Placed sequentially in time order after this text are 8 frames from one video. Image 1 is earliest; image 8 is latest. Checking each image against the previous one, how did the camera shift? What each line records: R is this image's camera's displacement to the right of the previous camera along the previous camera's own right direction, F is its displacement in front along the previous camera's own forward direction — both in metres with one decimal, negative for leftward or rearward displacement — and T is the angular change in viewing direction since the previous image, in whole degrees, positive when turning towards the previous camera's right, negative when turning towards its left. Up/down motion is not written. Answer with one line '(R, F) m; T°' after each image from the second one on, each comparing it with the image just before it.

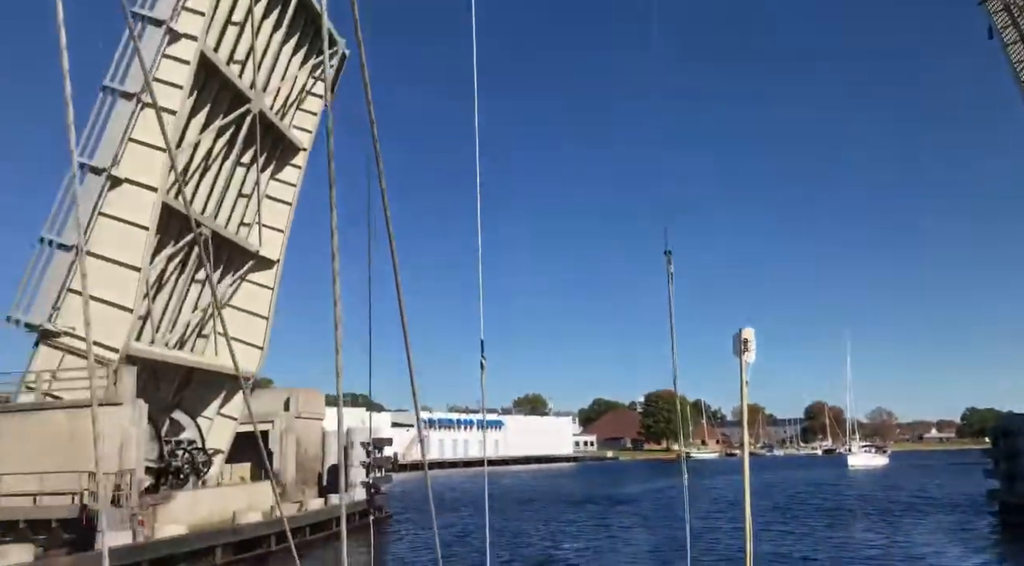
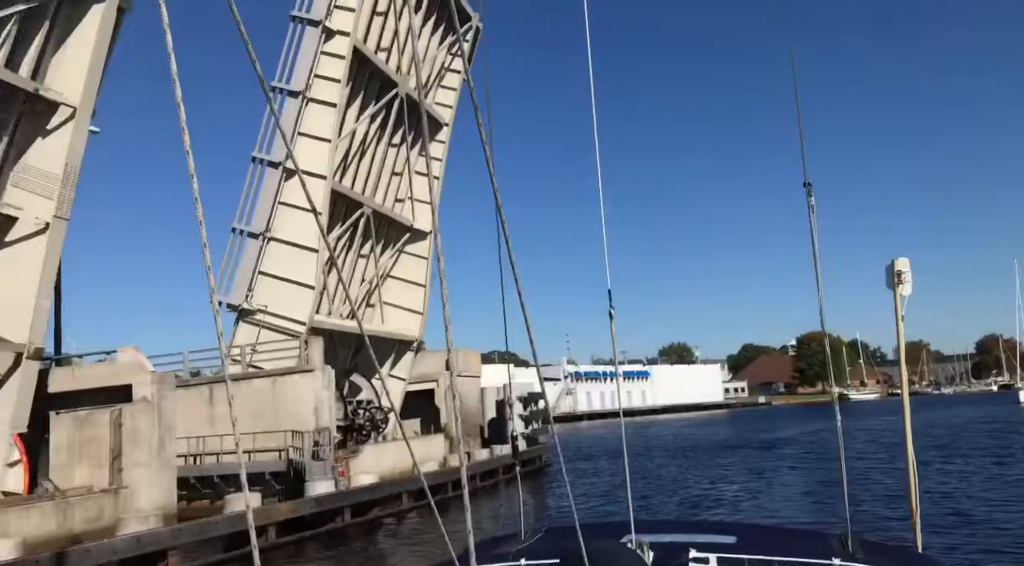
(-0.1, -1.6) m; -8°
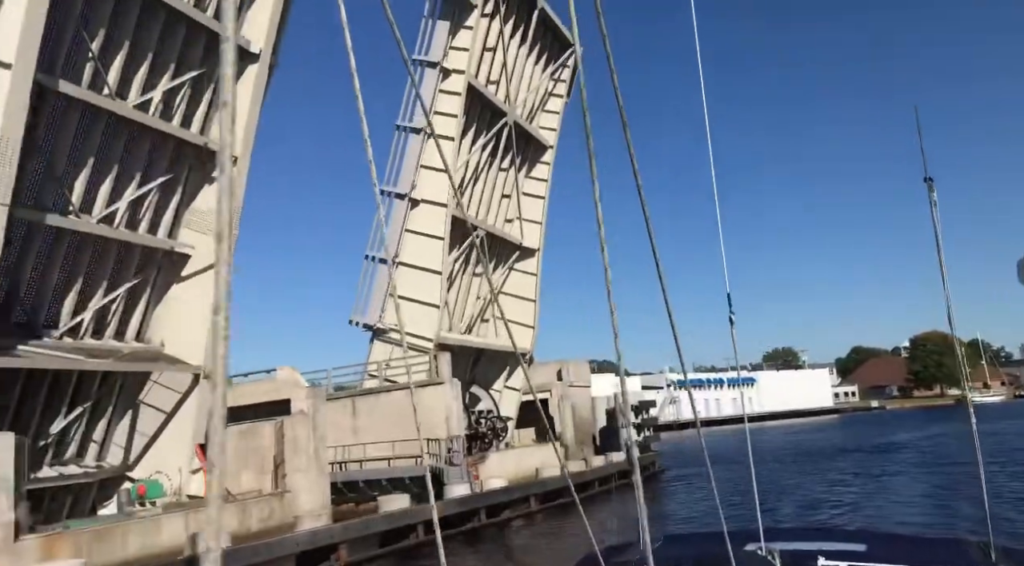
(-0.3, -1.7) m; -6°
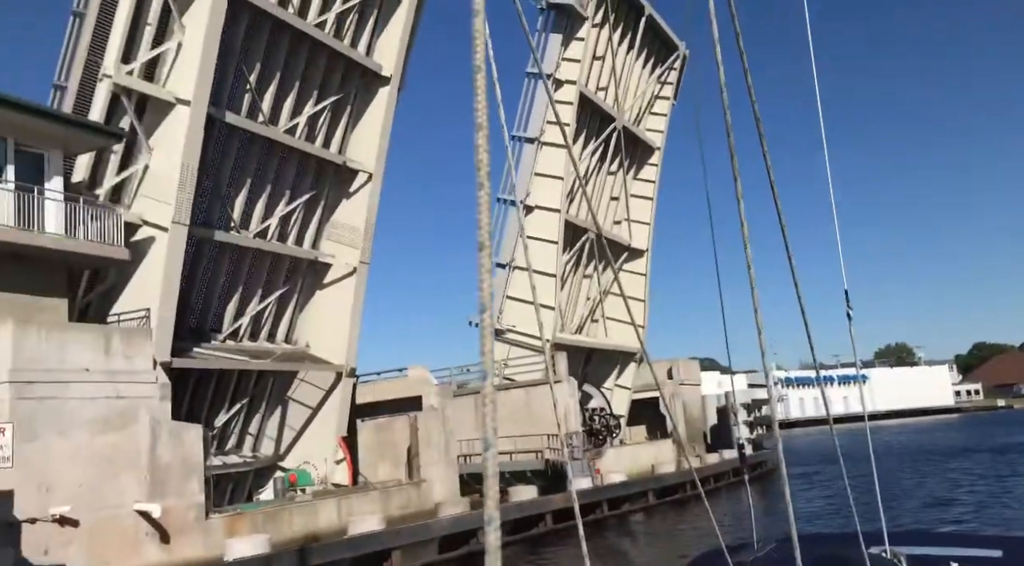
(-0.4, -1.3) m; -6°
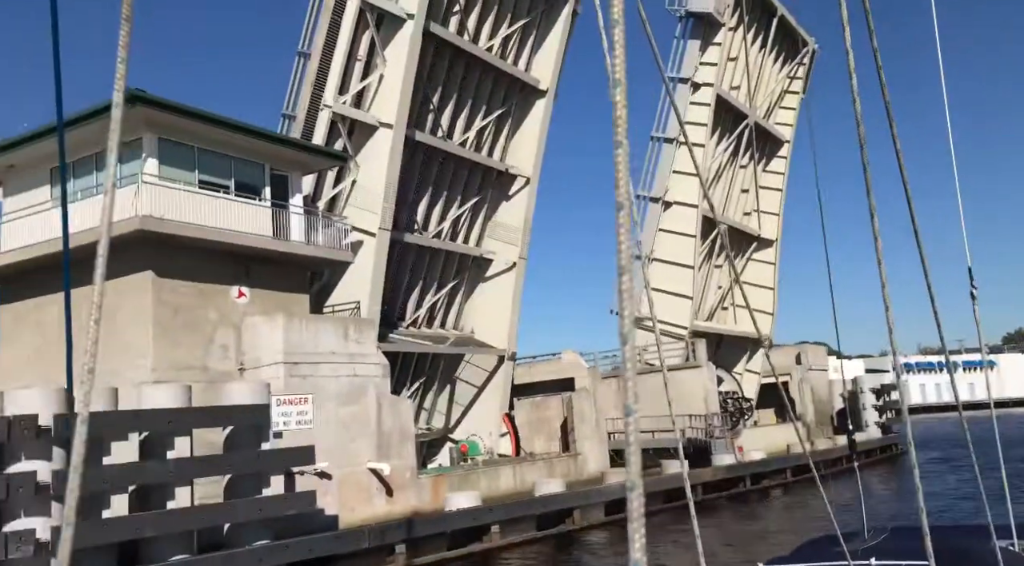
(-1.1, -2.5) m; -6°
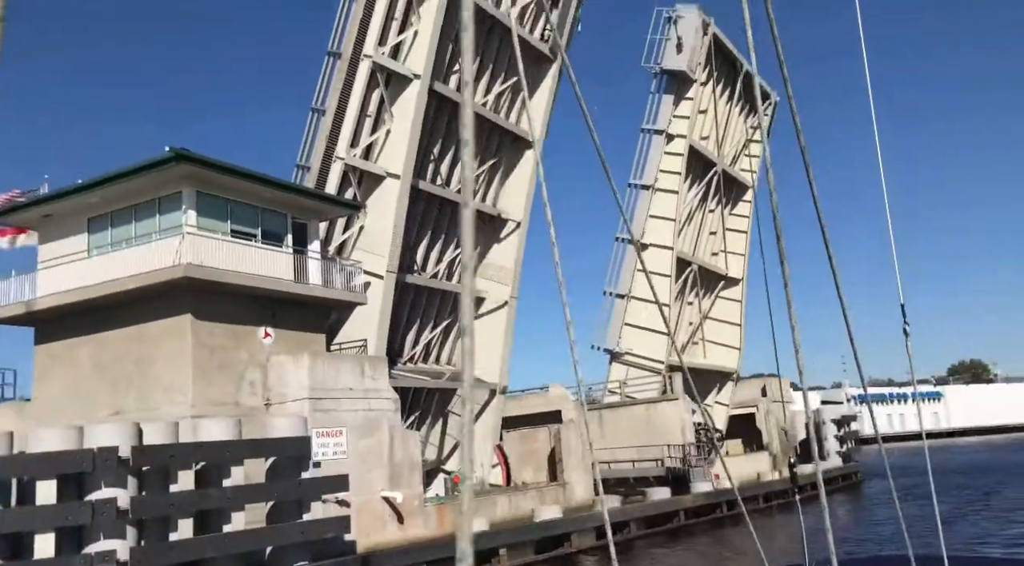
(-0.8, -1.4) m; +2°
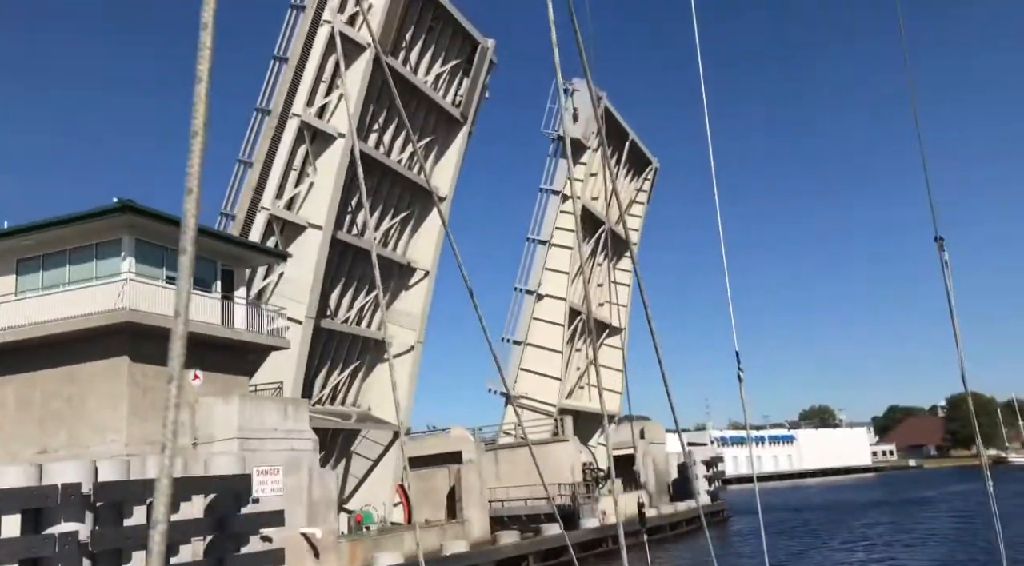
(-0.8, -1.4) m; +7°
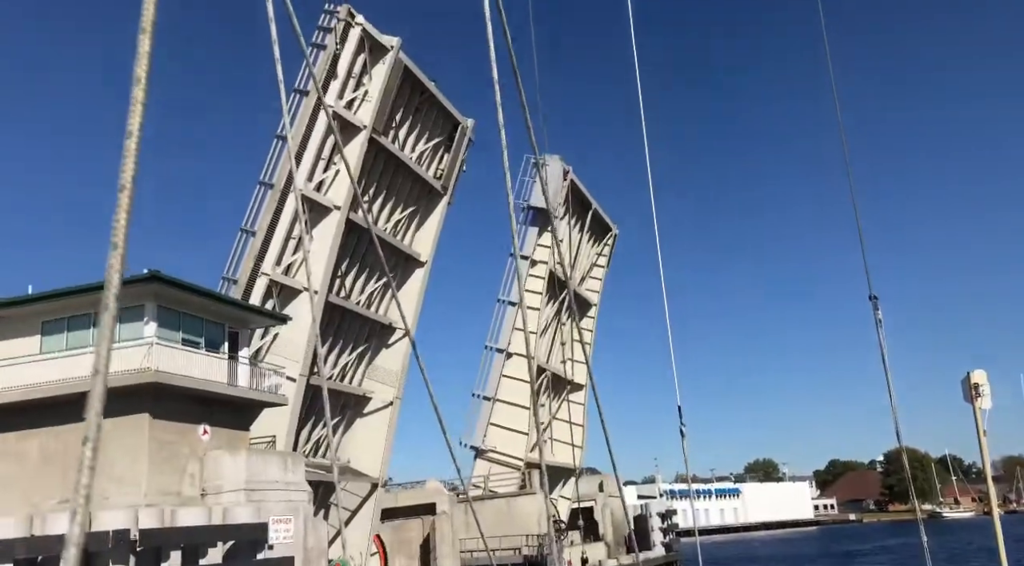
(-0.8, -1.8) m; +3°
